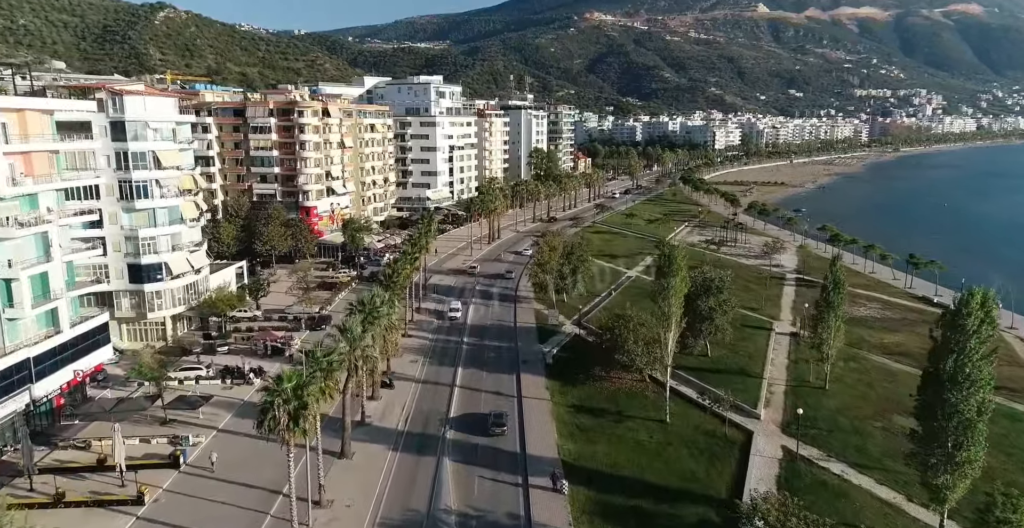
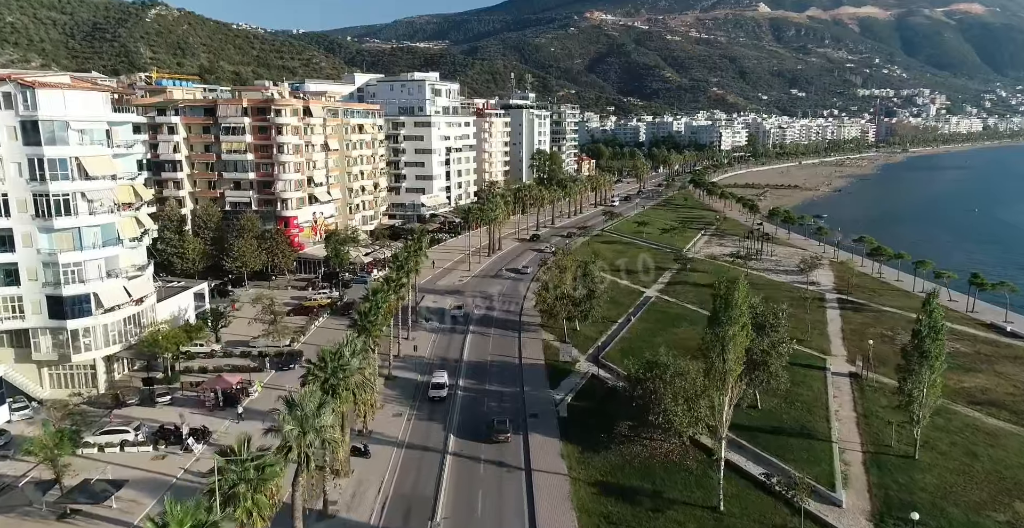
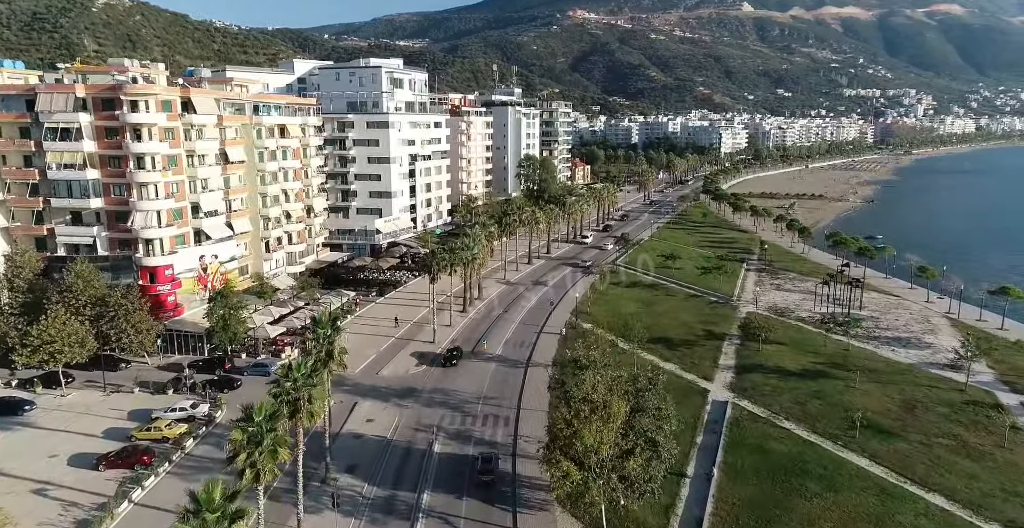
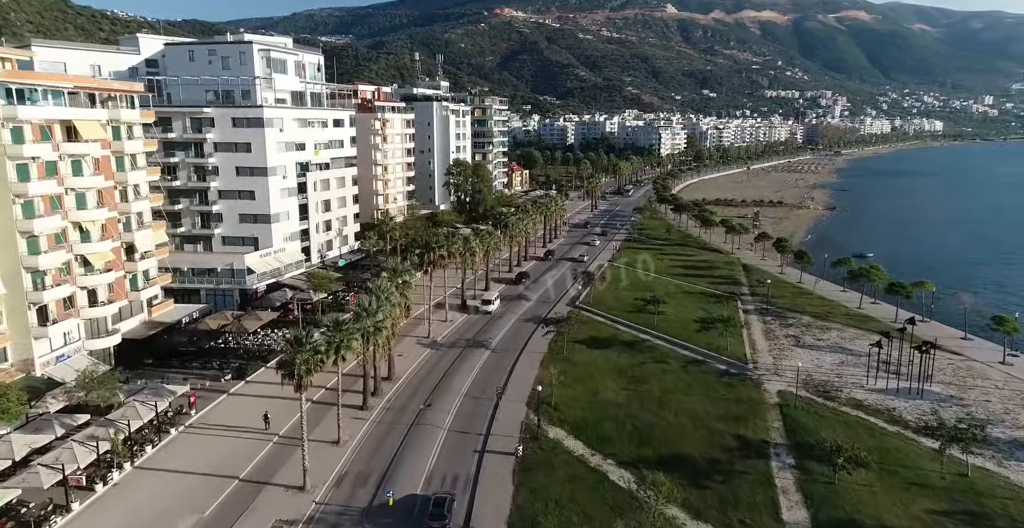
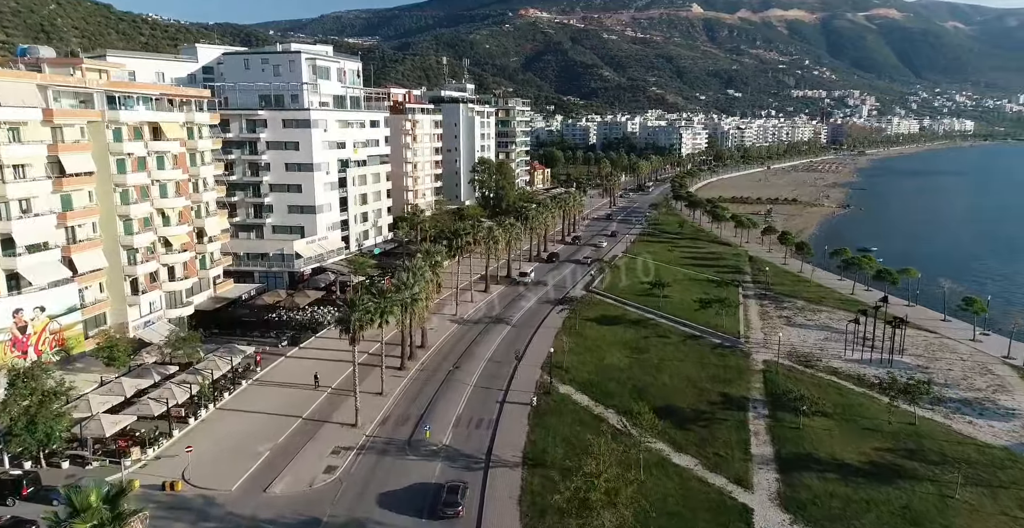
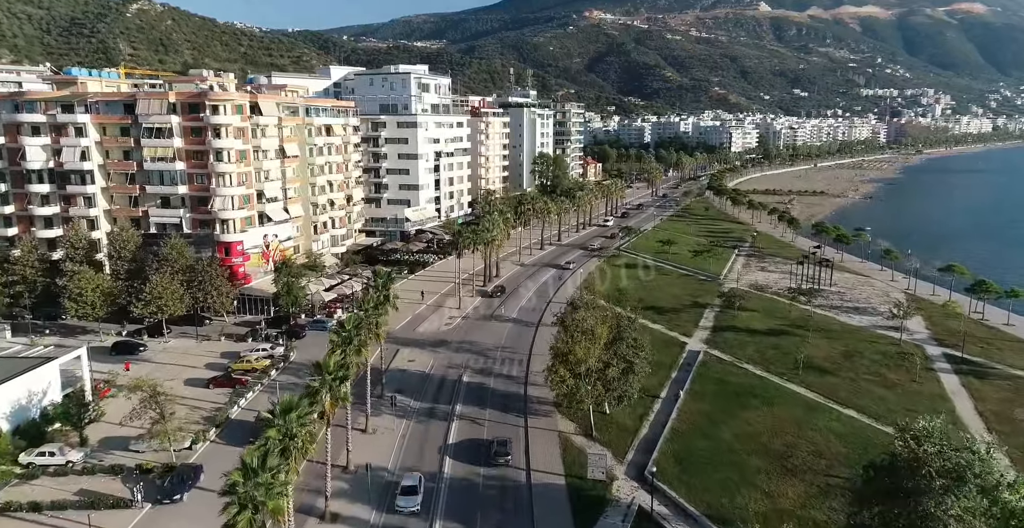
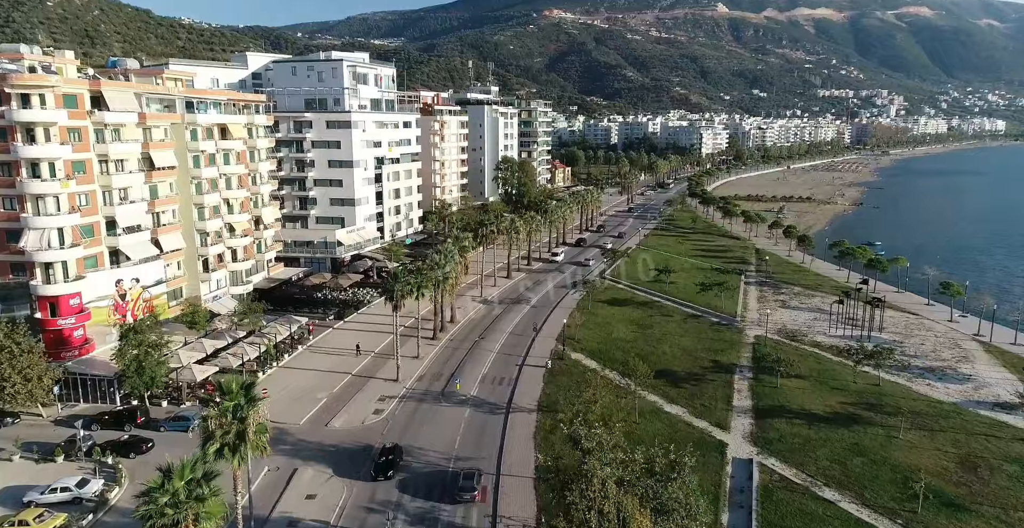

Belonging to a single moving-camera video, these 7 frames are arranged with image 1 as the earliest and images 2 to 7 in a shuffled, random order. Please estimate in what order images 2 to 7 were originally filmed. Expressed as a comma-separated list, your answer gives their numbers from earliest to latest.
2, 6, 3, 7, 5, 4
